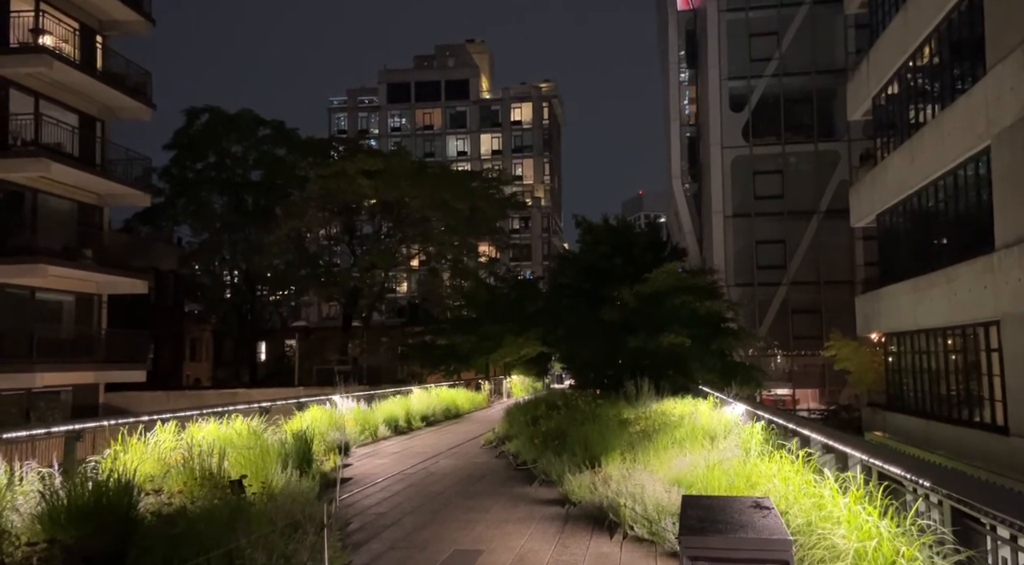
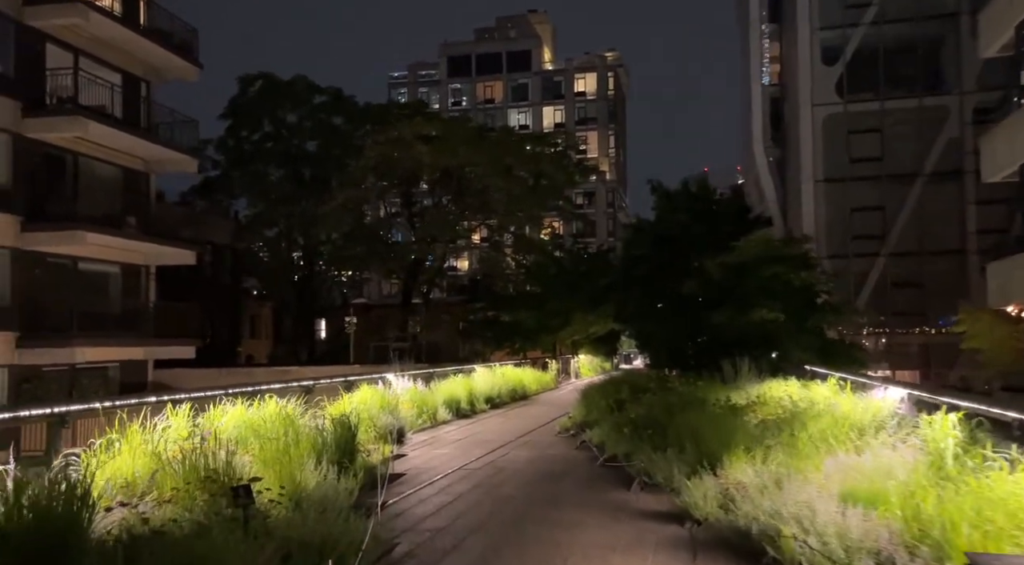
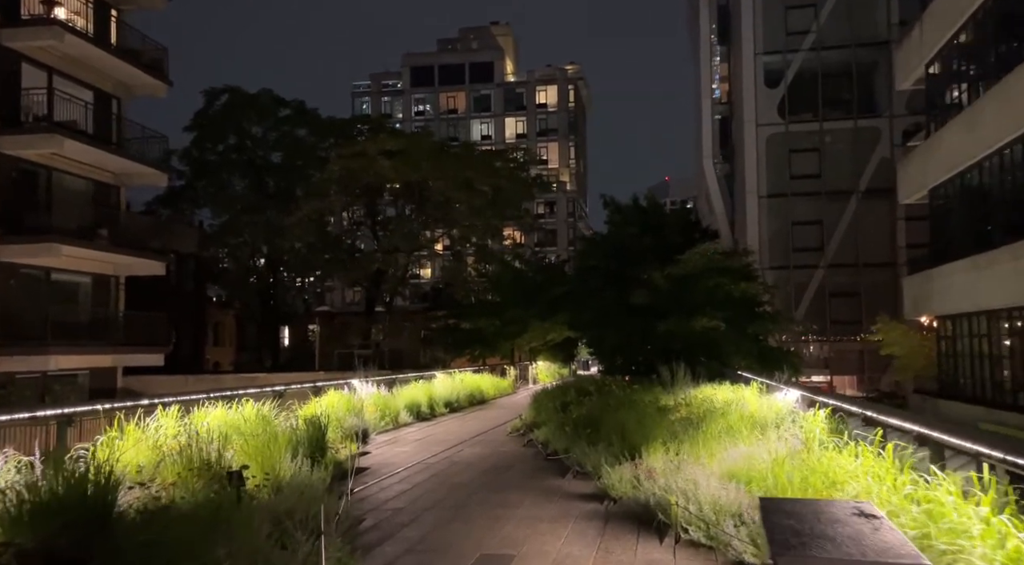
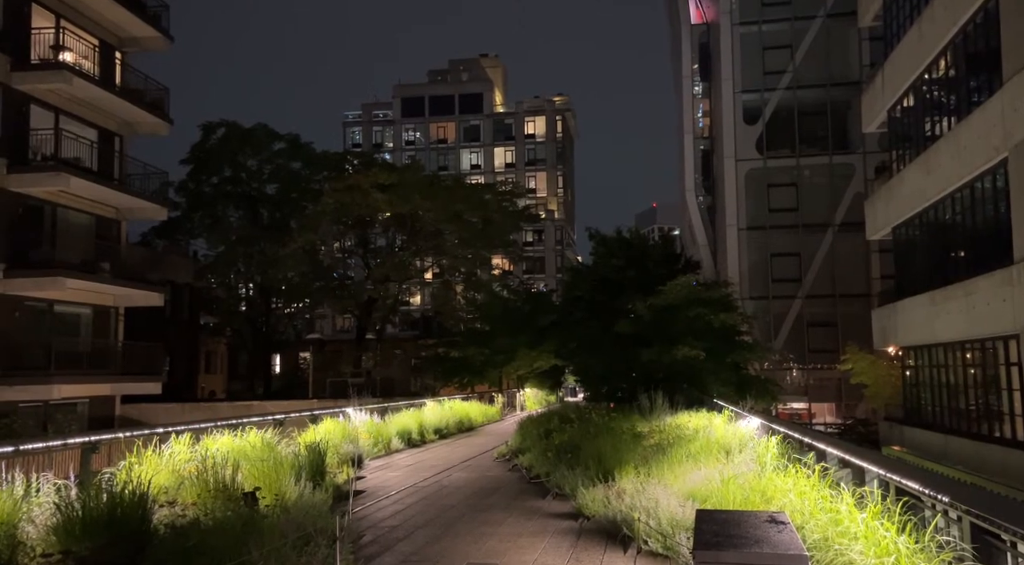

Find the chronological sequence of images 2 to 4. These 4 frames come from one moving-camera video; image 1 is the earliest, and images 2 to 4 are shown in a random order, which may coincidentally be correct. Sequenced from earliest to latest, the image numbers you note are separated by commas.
4, 3, 2
